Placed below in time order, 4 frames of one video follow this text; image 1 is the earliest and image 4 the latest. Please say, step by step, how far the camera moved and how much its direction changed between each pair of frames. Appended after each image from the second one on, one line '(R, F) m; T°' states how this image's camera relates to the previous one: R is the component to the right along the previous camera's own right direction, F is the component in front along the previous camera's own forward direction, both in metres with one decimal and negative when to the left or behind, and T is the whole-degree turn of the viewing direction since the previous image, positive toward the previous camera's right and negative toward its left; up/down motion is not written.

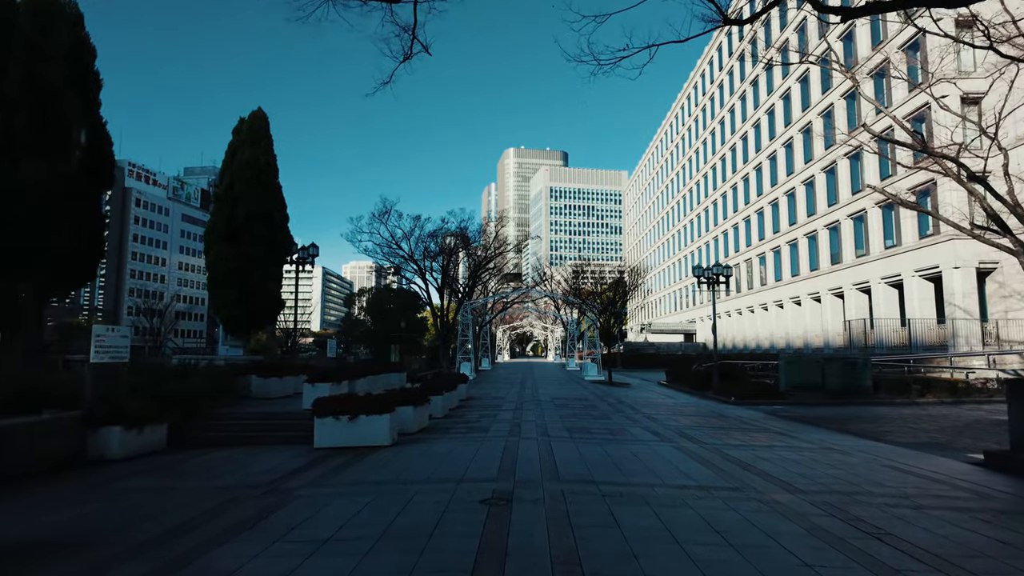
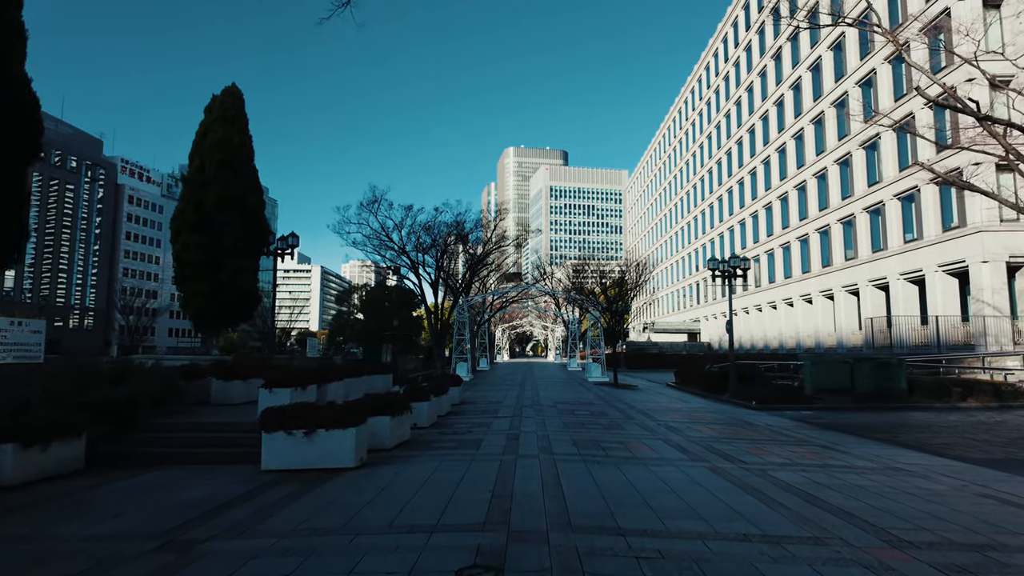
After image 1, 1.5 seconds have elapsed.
(+0.1, +2.3) m; 0°
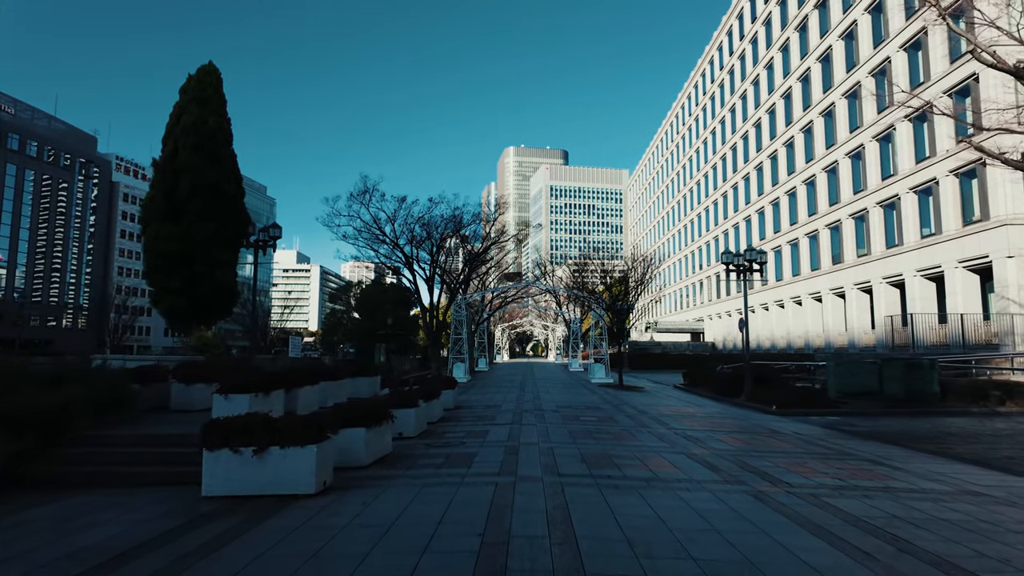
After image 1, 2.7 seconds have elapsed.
(0.0, +1.7) m; 0°
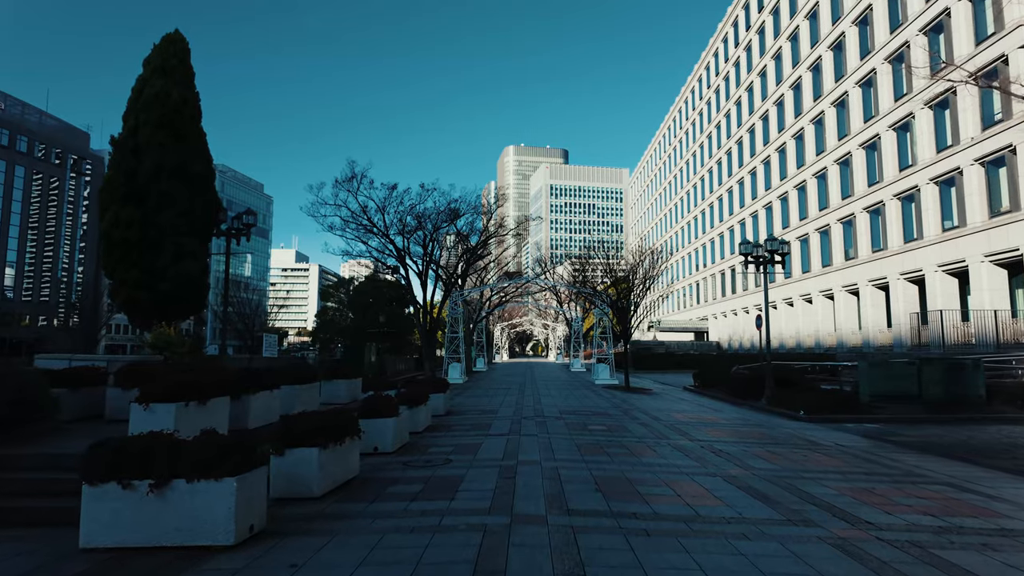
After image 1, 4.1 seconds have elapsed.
(+0.1, +2.1) m; 0°
